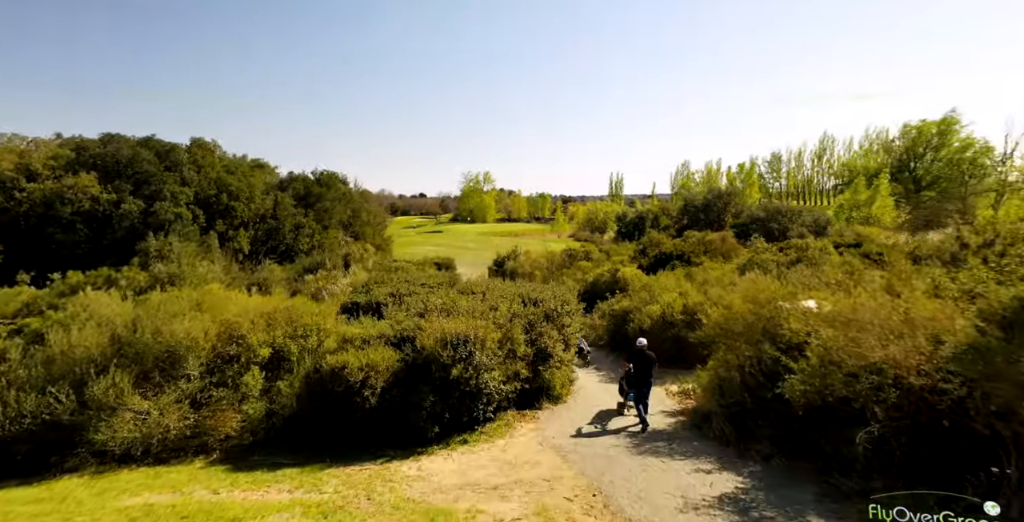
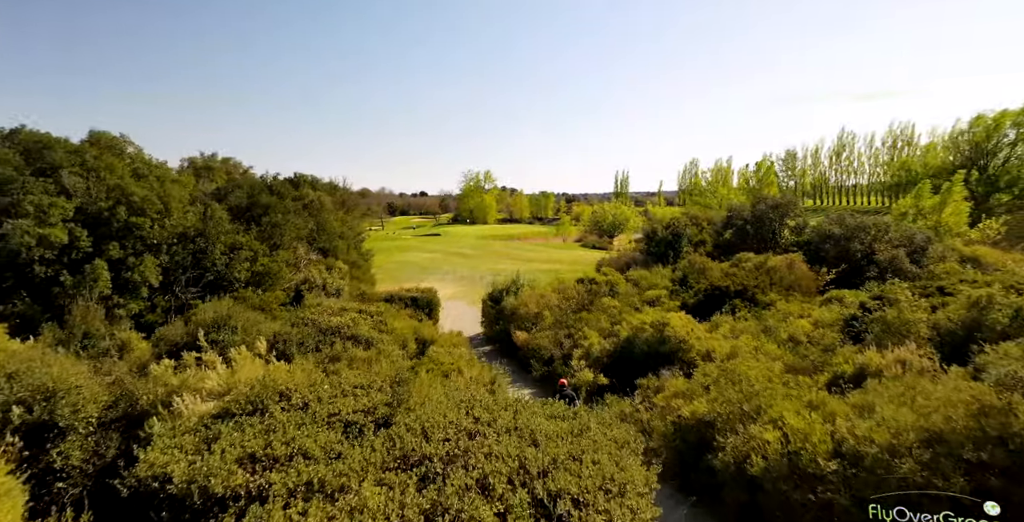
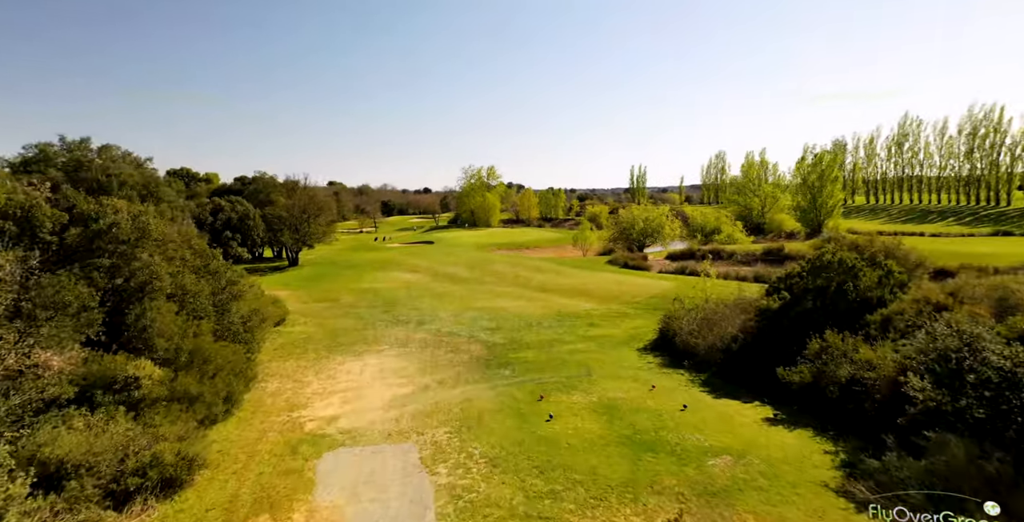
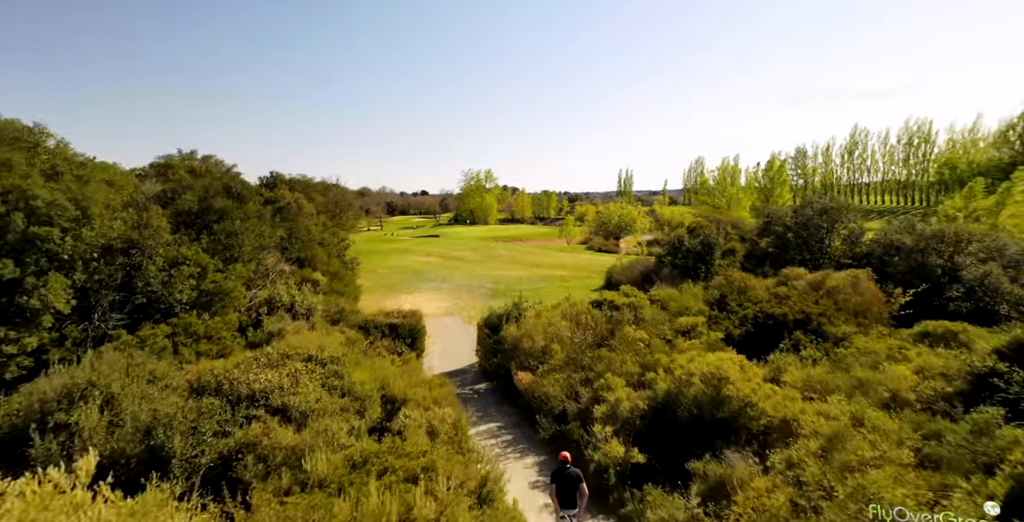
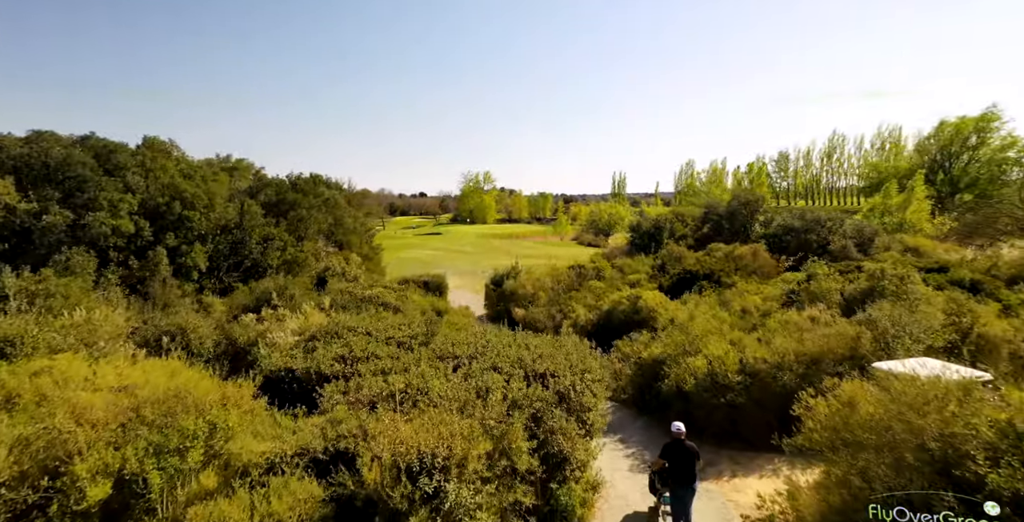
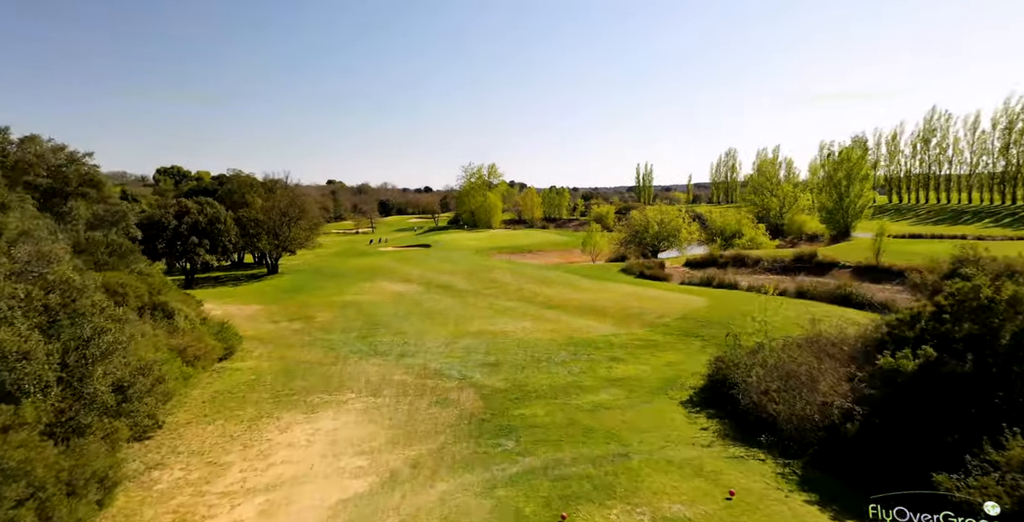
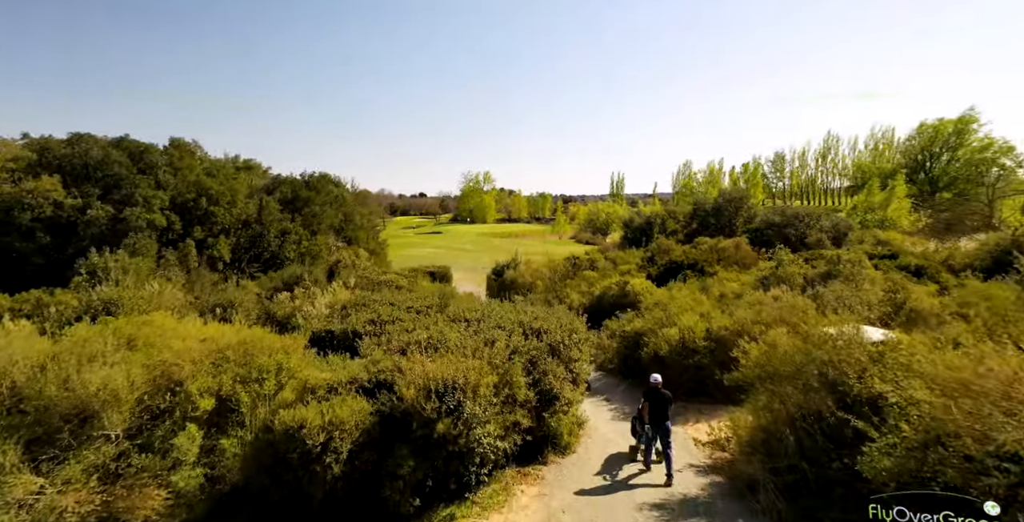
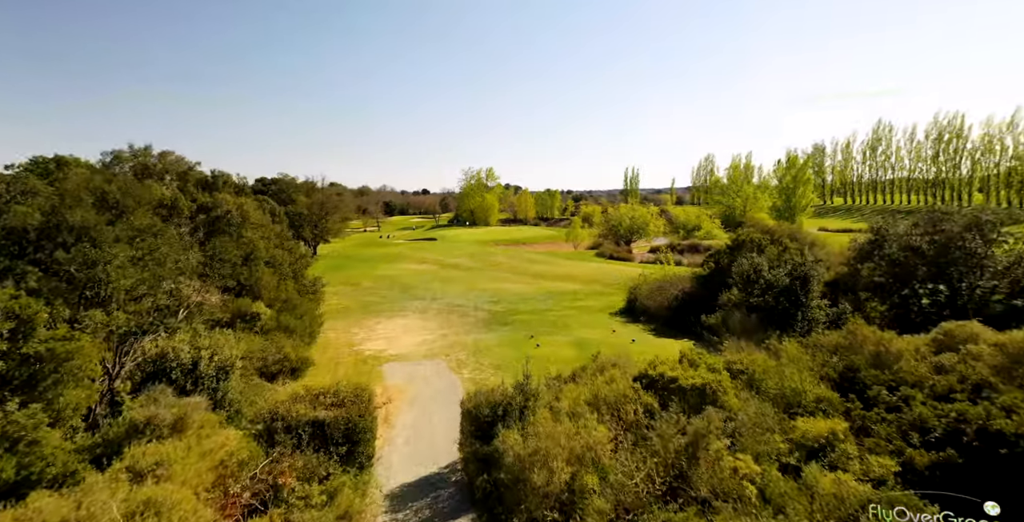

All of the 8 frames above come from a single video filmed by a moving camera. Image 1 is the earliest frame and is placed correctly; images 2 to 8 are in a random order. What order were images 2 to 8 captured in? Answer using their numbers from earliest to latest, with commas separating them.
7, 5, 2, 4, 8, 3, 6
